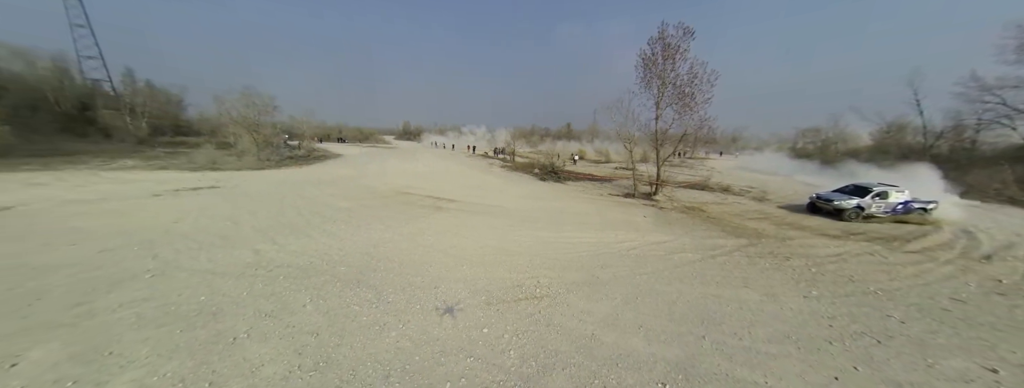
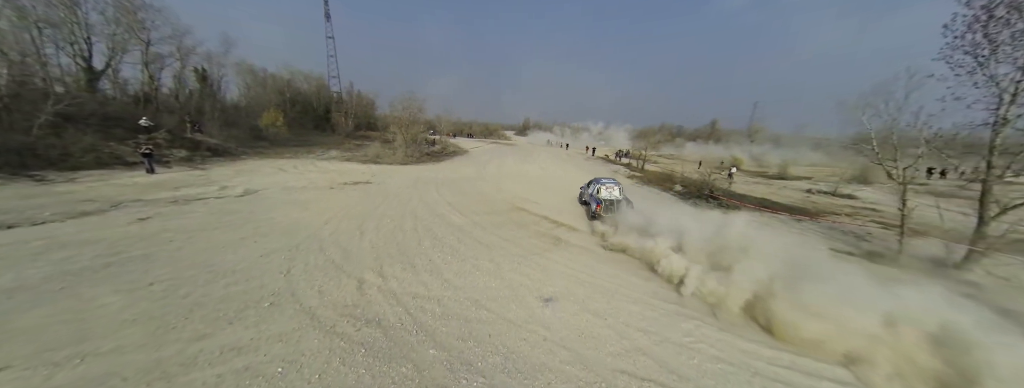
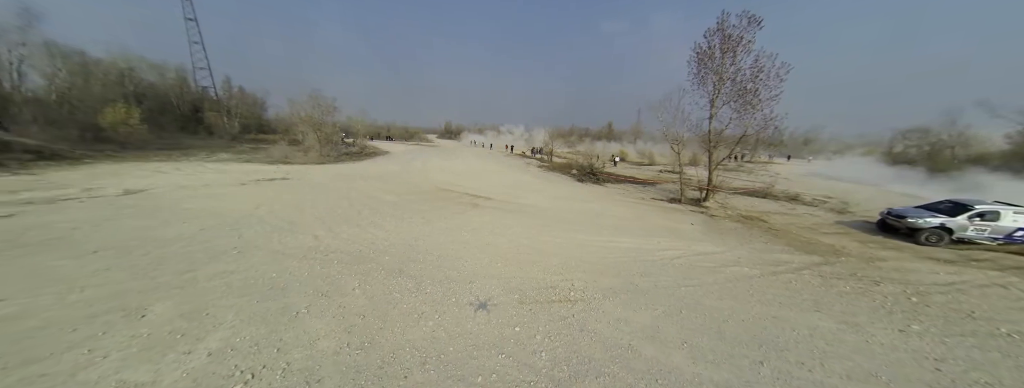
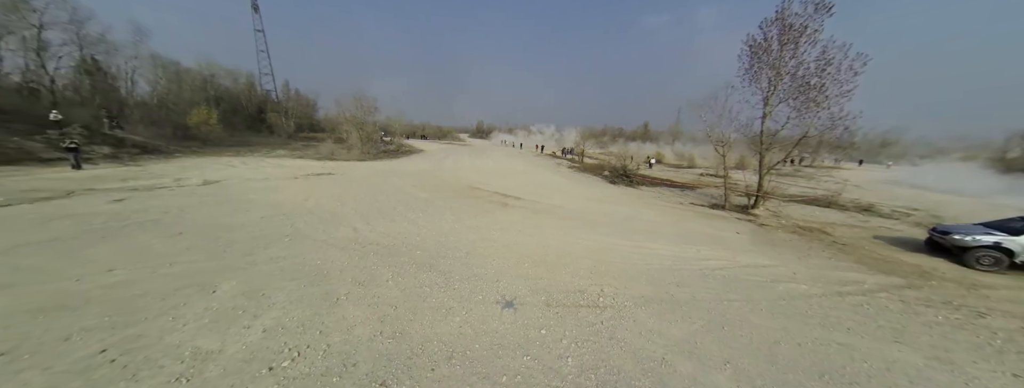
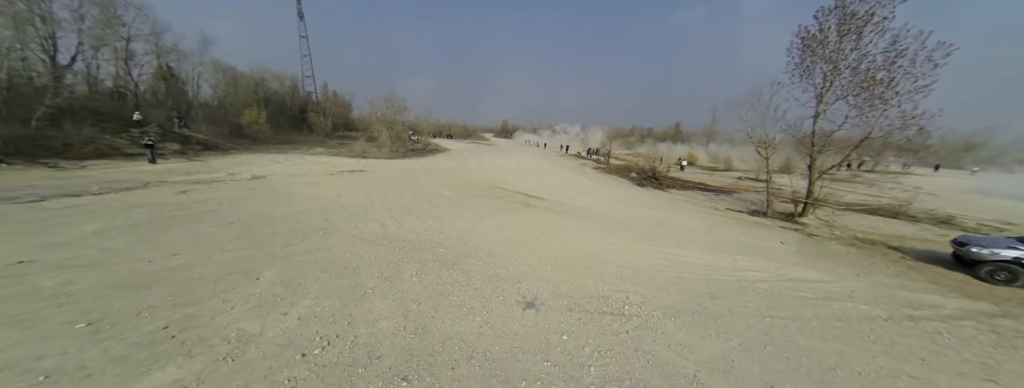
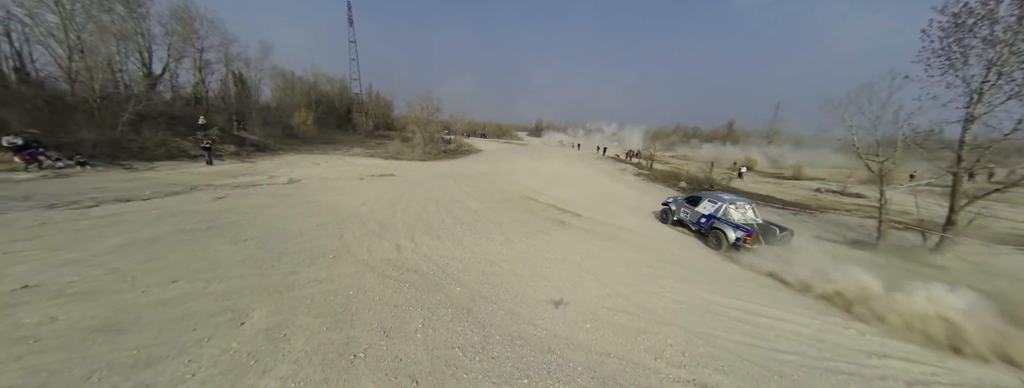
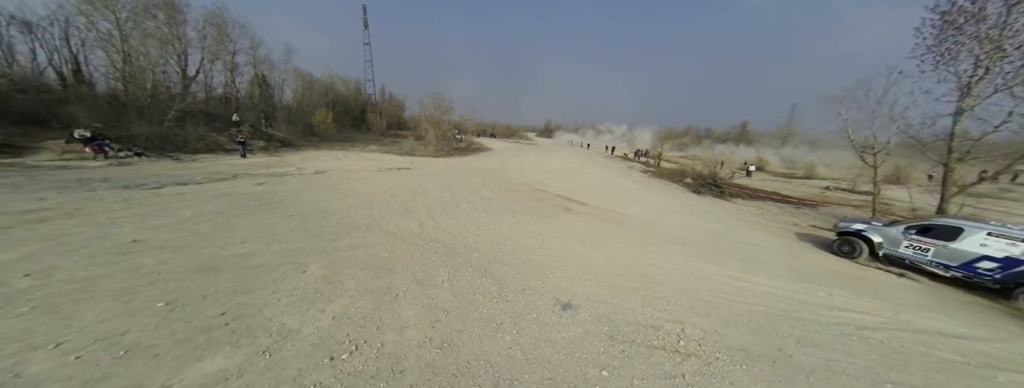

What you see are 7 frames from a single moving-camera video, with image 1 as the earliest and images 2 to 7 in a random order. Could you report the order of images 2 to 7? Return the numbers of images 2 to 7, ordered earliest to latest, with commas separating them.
3, 4, 5, 7, 6, 2
